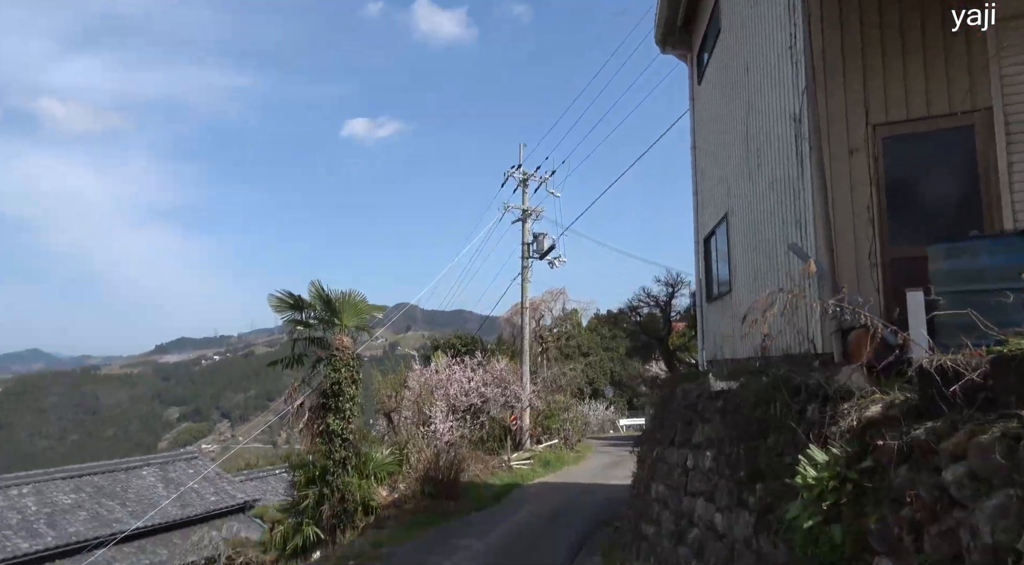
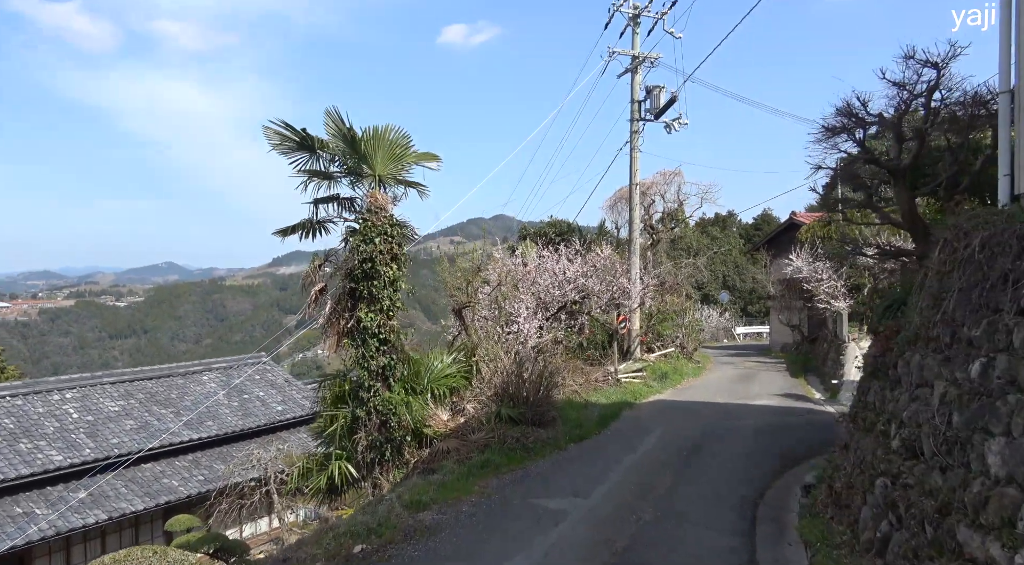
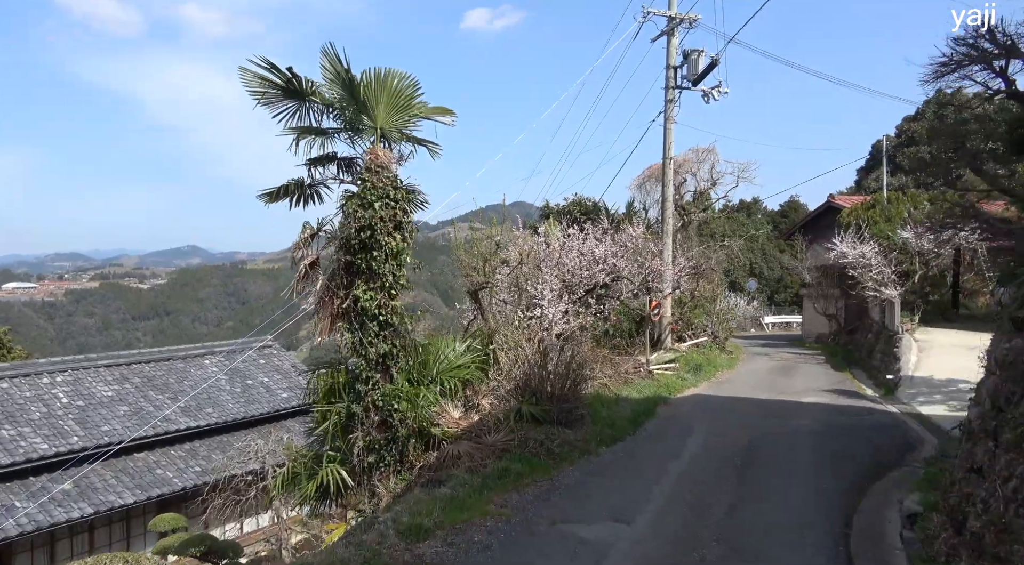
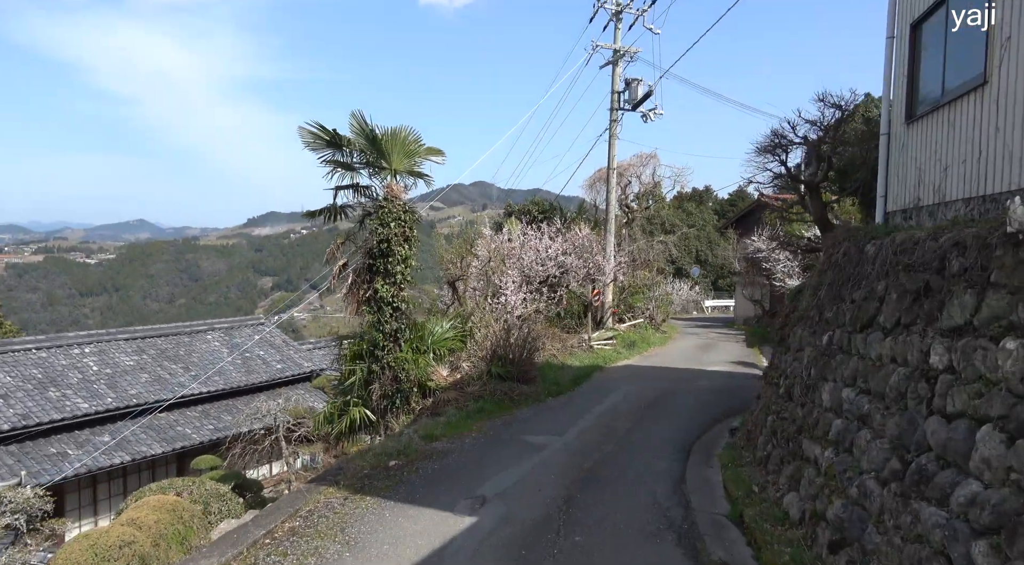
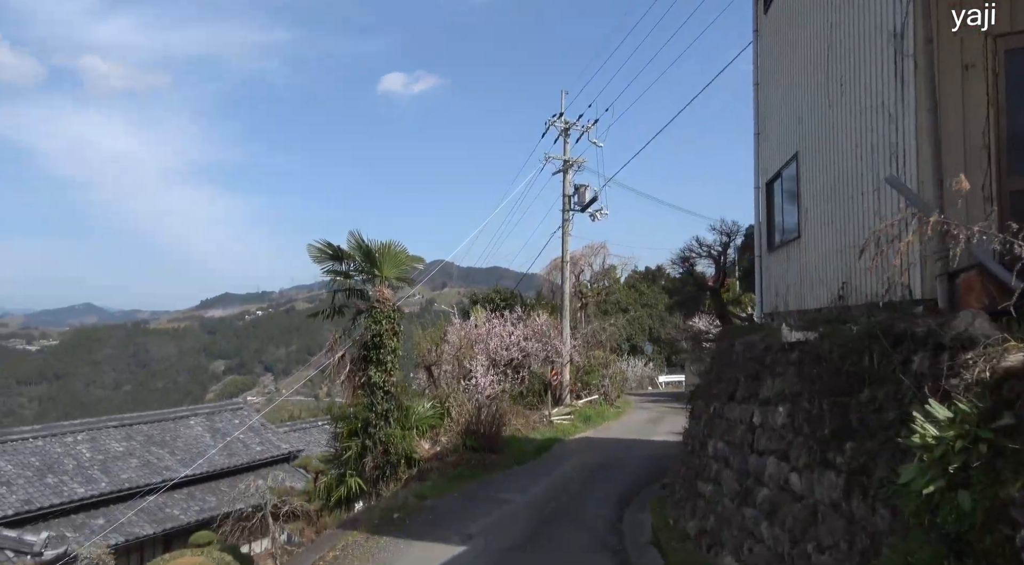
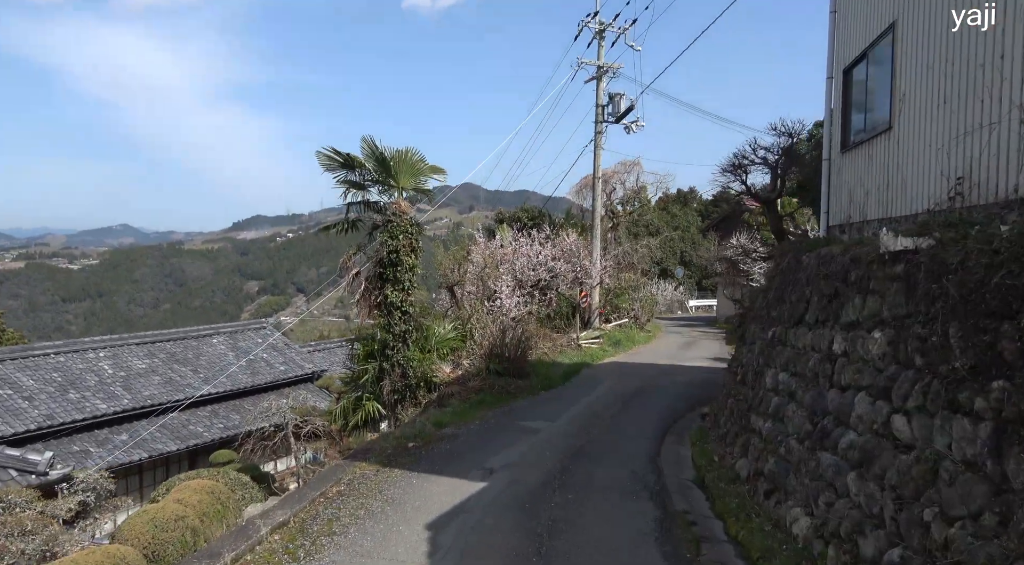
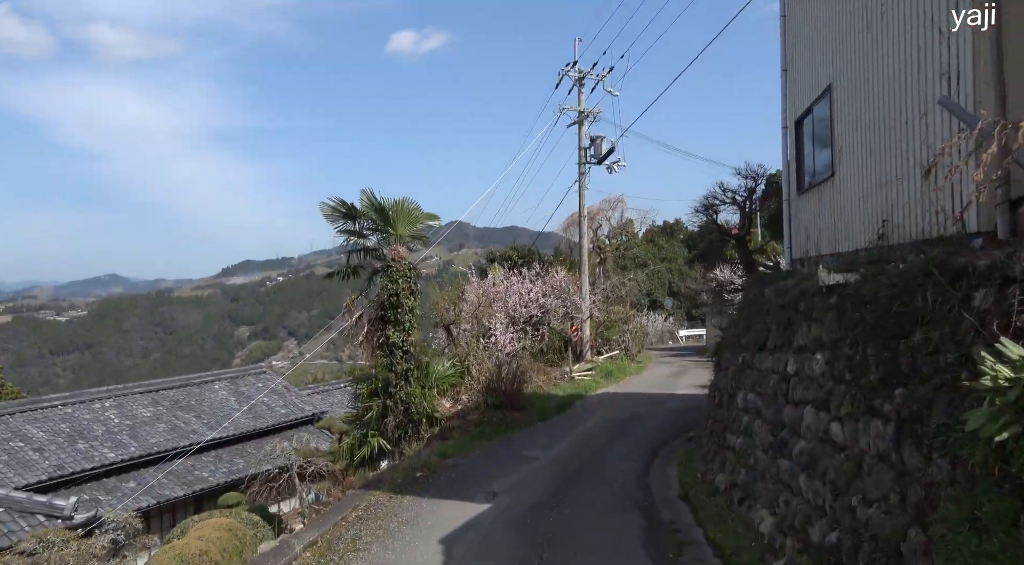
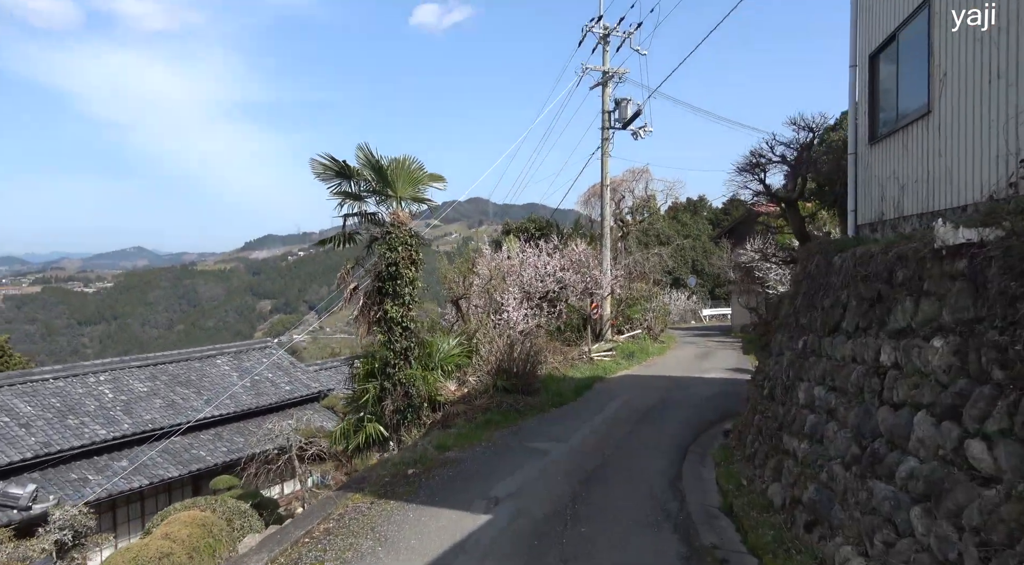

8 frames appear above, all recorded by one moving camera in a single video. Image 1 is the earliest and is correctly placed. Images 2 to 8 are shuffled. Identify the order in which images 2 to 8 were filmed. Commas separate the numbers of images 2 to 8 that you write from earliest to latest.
5, 7, 6, 8, 4, 2, 3
